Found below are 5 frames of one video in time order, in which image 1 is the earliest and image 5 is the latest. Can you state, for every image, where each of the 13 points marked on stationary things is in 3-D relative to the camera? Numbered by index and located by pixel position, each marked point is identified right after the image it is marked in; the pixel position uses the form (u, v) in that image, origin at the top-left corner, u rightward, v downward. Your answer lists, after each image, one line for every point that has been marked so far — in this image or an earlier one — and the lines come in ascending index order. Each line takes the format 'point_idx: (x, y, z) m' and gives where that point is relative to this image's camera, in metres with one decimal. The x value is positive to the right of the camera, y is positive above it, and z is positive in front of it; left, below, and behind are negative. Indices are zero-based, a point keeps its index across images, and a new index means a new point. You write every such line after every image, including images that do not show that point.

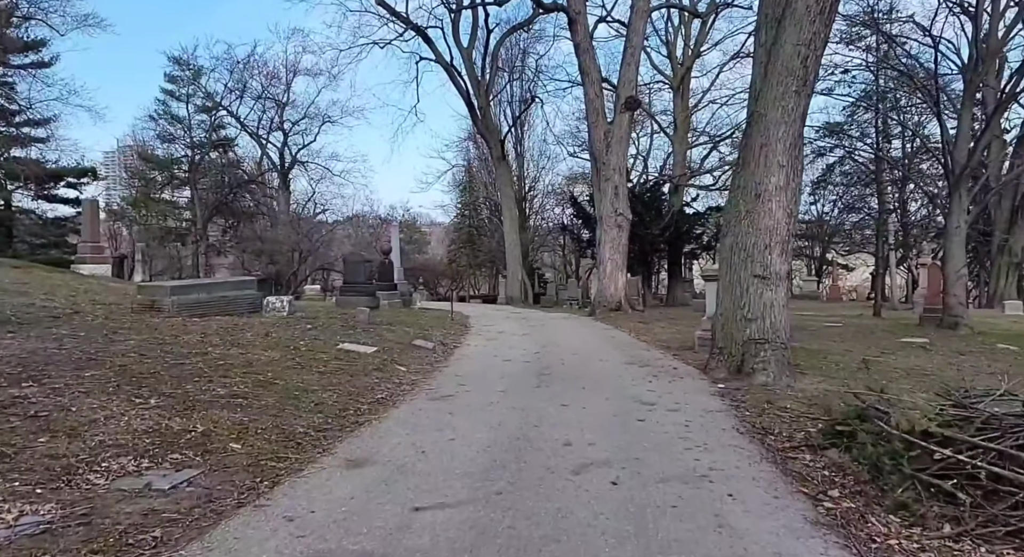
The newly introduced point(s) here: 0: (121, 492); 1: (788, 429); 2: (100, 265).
0: (-2.0, -1.1, +3.1) m
1: (+2.2, -1.2, +4.8) m
2: (-10.4, +0.3, +14.8) m
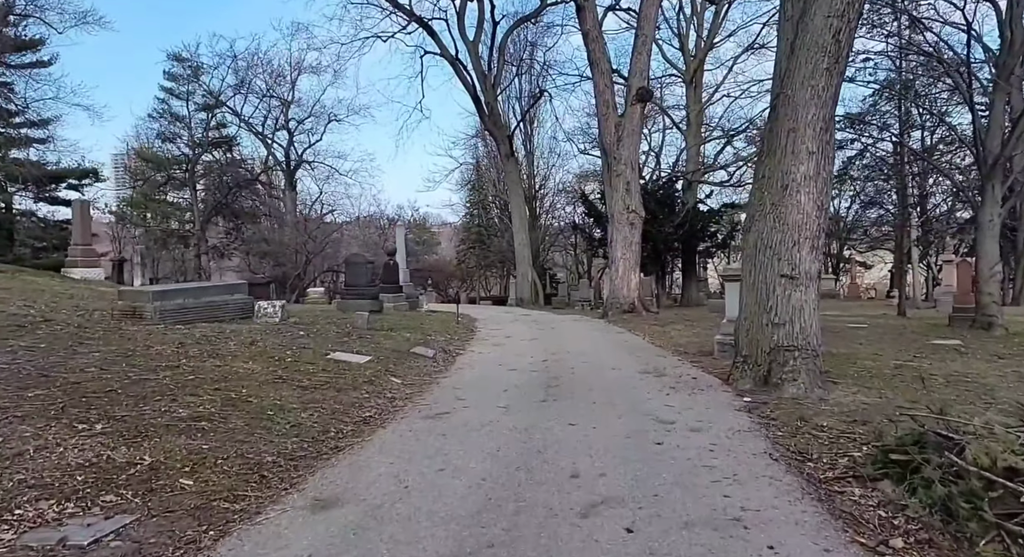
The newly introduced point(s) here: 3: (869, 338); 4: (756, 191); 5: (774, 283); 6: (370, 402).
0: (-2.0, -1.1, +2.5) m
1: (+2.2, -1.2, +4.2) m
2: (-10.2, +0.2, +14.4) m
3: (+6.9, -1.1, +11.5) m
4: (+2.5, +0.9, +6.2) m
5: (+2.5, 0.0, +5.7) m
6: (-1.3, -1.1, +5.4) m
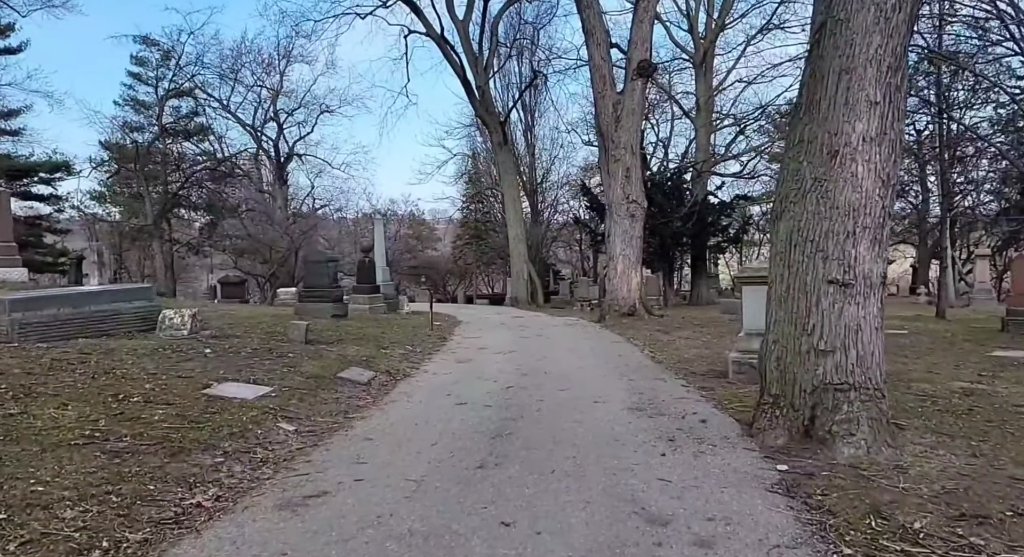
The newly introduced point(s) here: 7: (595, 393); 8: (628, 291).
0: (-2.6, -1.2, +0.8) m
1: (+1.7, -1.3, +2.3) m
2: (-10.5, +0.2, +12.8) m
3: (+6.5, -1.1, +9.6) m
4: (+2.0, +0.8, +4.3) m
5: (+2.0, -0.1, +3.9) m
6: (-1.8, -1.2, +3.6) m
7: (+0.8, -1.1, +5.9) m
8: (+2.7, -0.3, +14.0) m
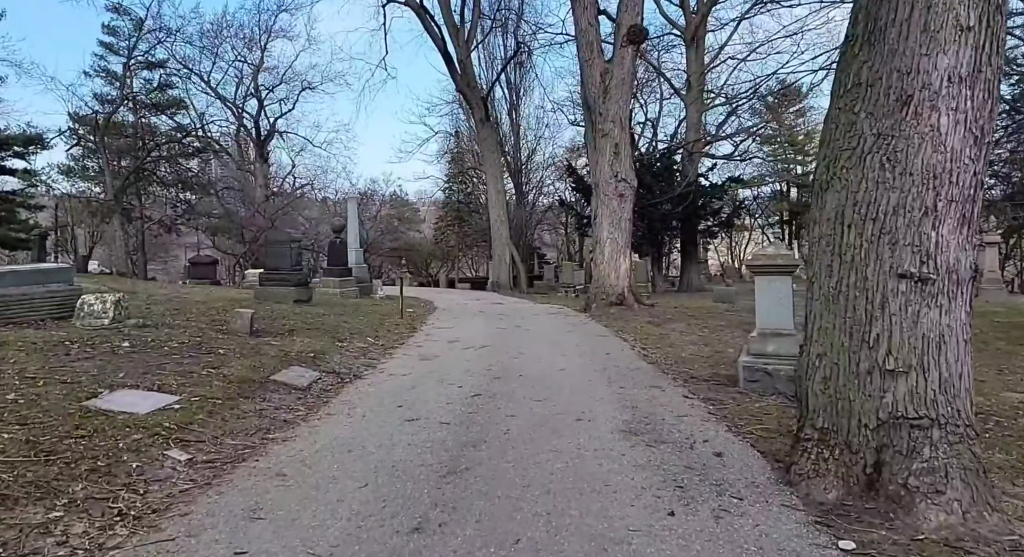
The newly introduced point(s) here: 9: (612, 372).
0: (-2.7, -1.2, -0.3) m
1: (+1.5, -1.3, +1.3) m
2: (-10.9, +0.7, +11.5) m
3: (+6.1, -1.0, +8.7) m
4: (+1.8, +0.9, +3.3) m
5: (+1.8, -0.1, +2.9) m
6: (-2.0, -1.1, +2.5) m
7: (+0.6, -1.0, +4.9) m
8: (+2.3, 0.0, +12.9) m
9: (+1.1, -1.0, +6.4) m
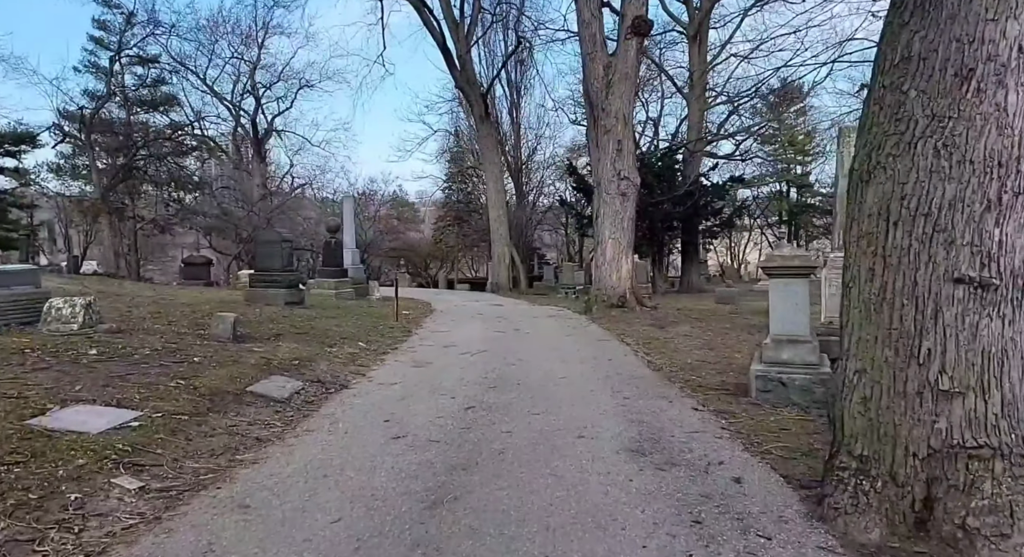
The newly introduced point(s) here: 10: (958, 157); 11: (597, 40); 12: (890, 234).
0: (-2.8, -1.2, -0.7) m
1: (+1.5, -1.3, +0.9) m
2: (-11.0, +0.6, +11.1) m
3: (+6.1, -1.0, +8.3) m
4: (+1.8, +0.9, +2.9) m
5: (+1.7, -0.1, +2.5) m
6: (-2.0, -1.1, +2.1) m
7: (+0.5, -1.0, +4.5) m
8: (+2.3, 0.0, +12.6) m
9: (+1.1, -1.0, +6.0) m
10: (+1.9, +0.5, +2.5) m
11: (+1.8, +4.9, +12.3) m
12: (+1.7, +0.2, +2.7) m
